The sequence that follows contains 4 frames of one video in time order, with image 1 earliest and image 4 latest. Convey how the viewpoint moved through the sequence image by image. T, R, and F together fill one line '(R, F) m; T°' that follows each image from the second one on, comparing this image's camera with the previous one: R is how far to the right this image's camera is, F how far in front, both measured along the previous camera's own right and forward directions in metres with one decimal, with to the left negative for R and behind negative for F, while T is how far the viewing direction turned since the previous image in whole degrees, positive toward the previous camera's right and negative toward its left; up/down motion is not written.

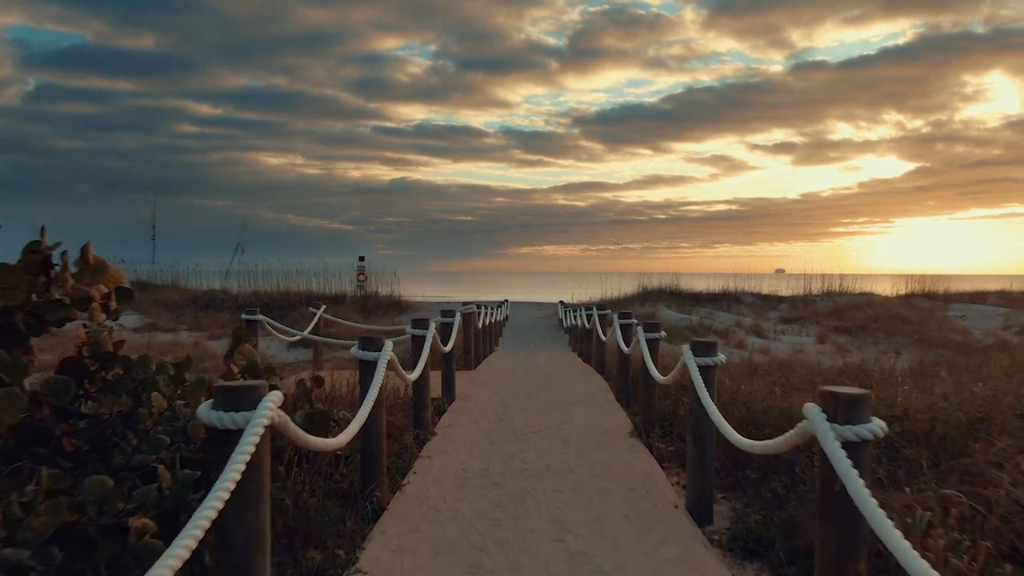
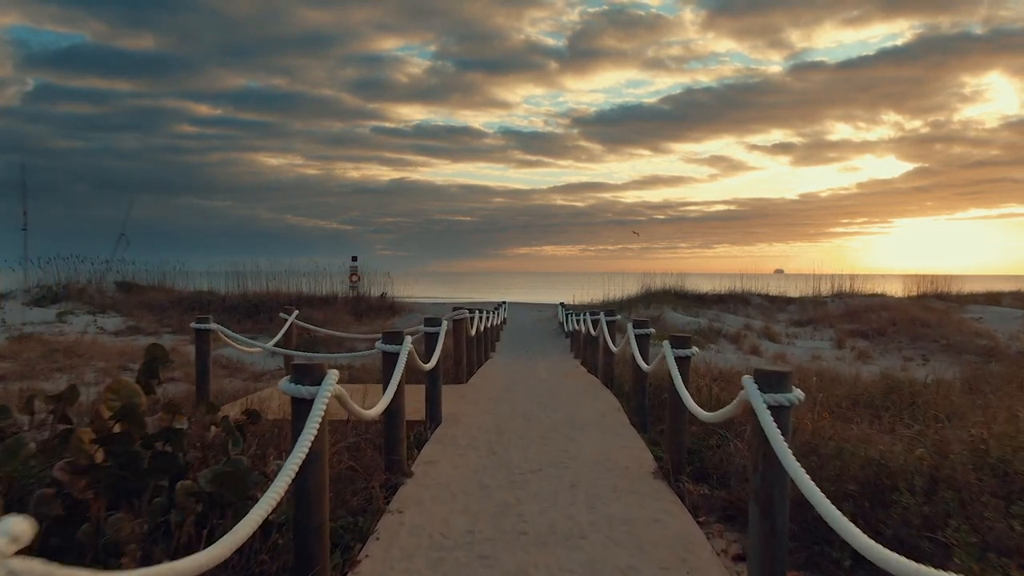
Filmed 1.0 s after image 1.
(0.0, +1.2) m; 0°
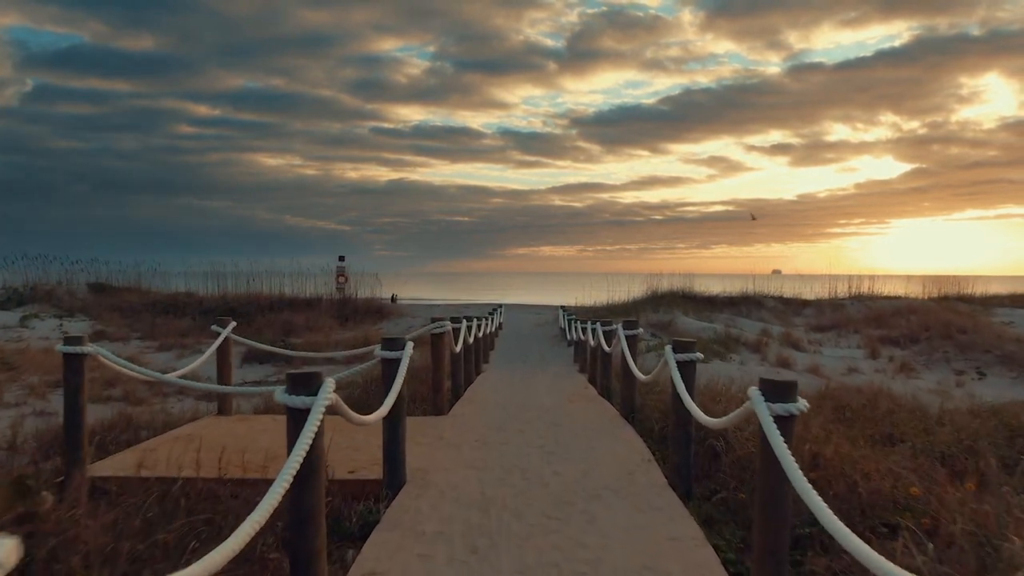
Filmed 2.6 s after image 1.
(+0.1, +2.0) m; 0°
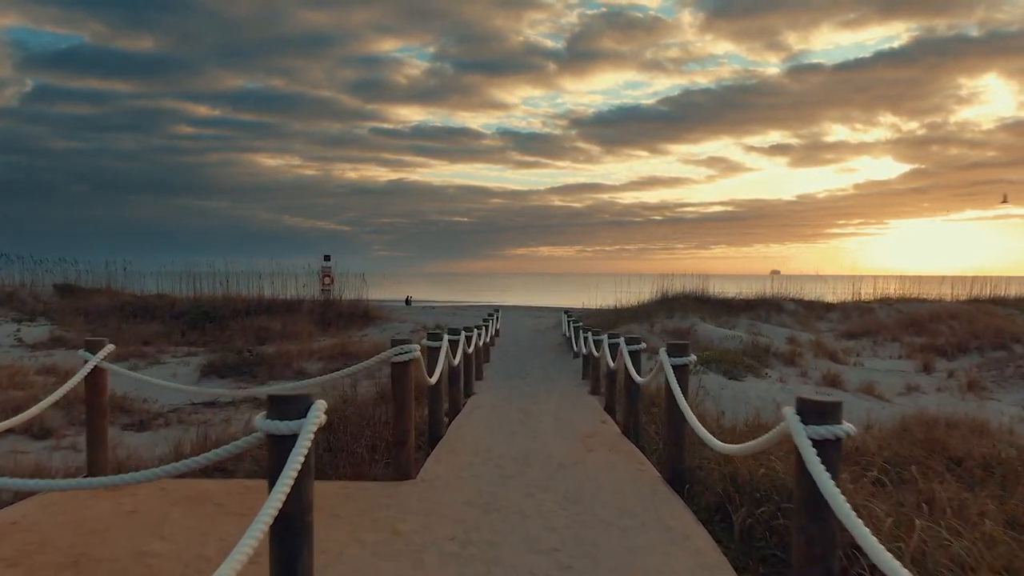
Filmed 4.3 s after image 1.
(0.0, +2.3) m; 0°
